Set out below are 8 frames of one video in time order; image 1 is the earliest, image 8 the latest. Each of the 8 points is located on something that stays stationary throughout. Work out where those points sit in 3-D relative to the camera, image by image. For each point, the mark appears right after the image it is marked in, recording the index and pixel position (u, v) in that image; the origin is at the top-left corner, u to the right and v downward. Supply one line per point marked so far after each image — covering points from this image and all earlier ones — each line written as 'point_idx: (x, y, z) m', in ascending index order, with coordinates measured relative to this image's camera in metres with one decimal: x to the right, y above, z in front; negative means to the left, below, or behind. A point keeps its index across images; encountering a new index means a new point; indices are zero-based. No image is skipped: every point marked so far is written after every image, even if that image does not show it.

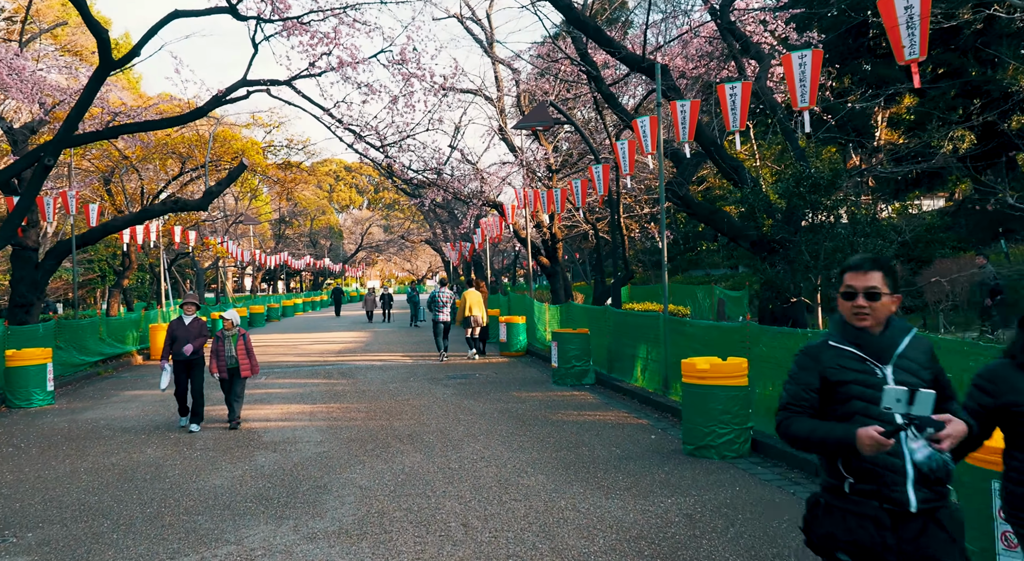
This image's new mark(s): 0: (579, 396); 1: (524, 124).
0: (+1.0, -1.7, +15.6) m
1: (+0.2, +2.9, +19.6) m
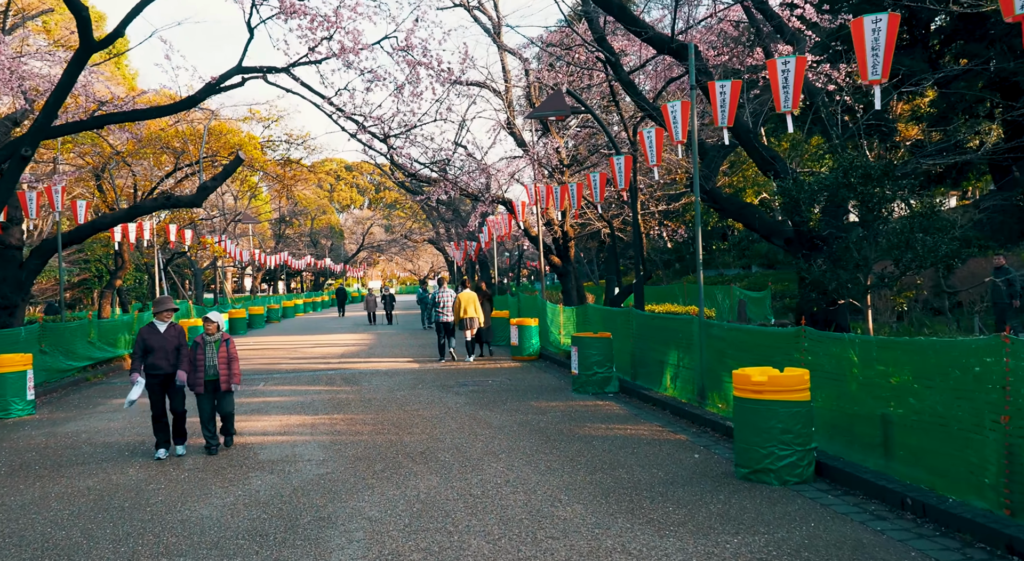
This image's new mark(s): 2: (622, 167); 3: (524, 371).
0: (+1.2, -1.7, +14.4) m
1: (+0.5, +2.9, +18.4) m
2: (+1.9, +1.9, +18.1) m
3: (+0.2, -1.7, +19.7) m
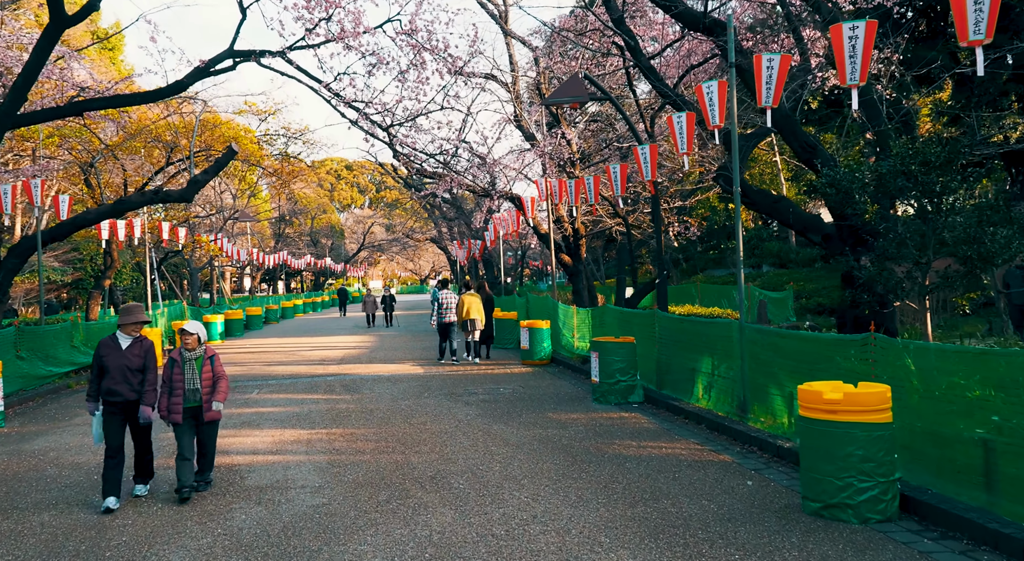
0: (+1.4, -1.7, +13.0) m
1: (+0.7, +2.9, +17.1) m
2: (+2.2, +1.9, +16.8) m
3: (+0.4, -1.7, +18.4) m
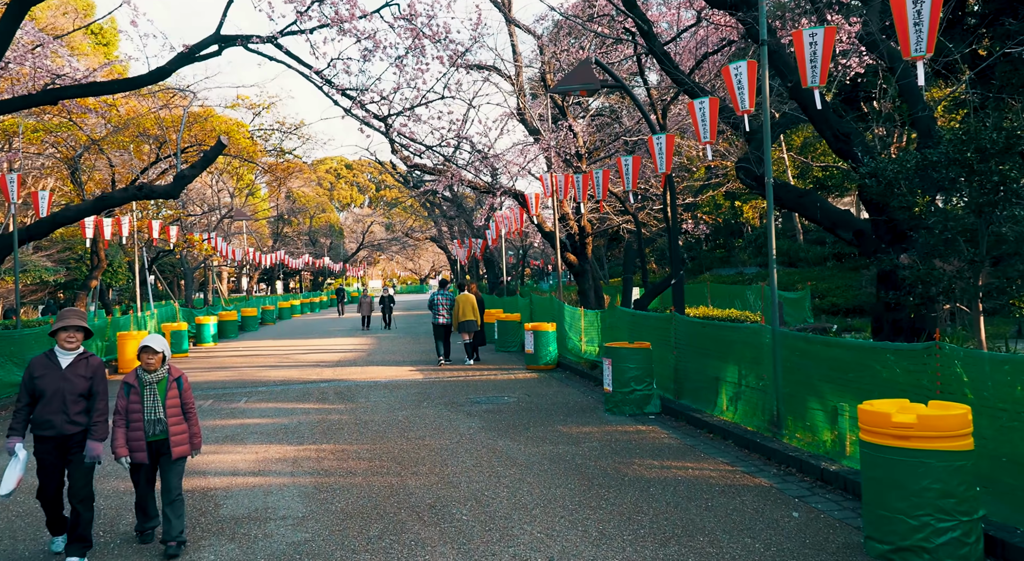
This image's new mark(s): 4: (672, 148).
0: (+1.5, -1.7, +11.9) m
1: (+0.7, +2.9, +15.9) m
2: (+2.2, +1.9, +15.6) m
3: (+0.5, -1.7, +17.2) m
4: (+2.4, +1.9, +15.6) m
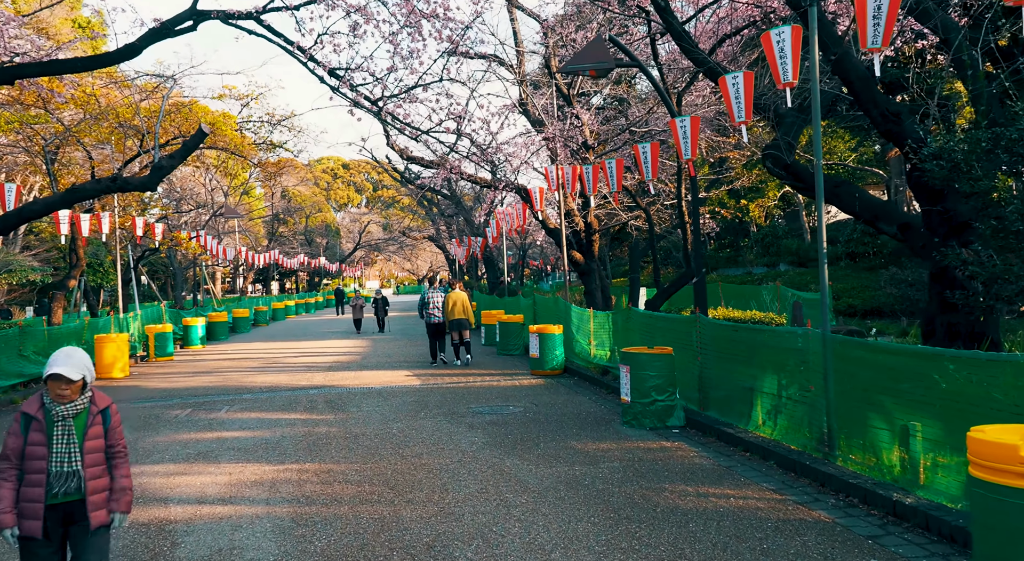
0: (+1.6, -1.7, +10.5) m
1: (+0.8, +2.9, +14.5) m
2: (+2.3, +2.0, +14.2) m
3: (+0.6, -1.7, +15.8) m
4: (+2.4, +2.0, +14.2) m
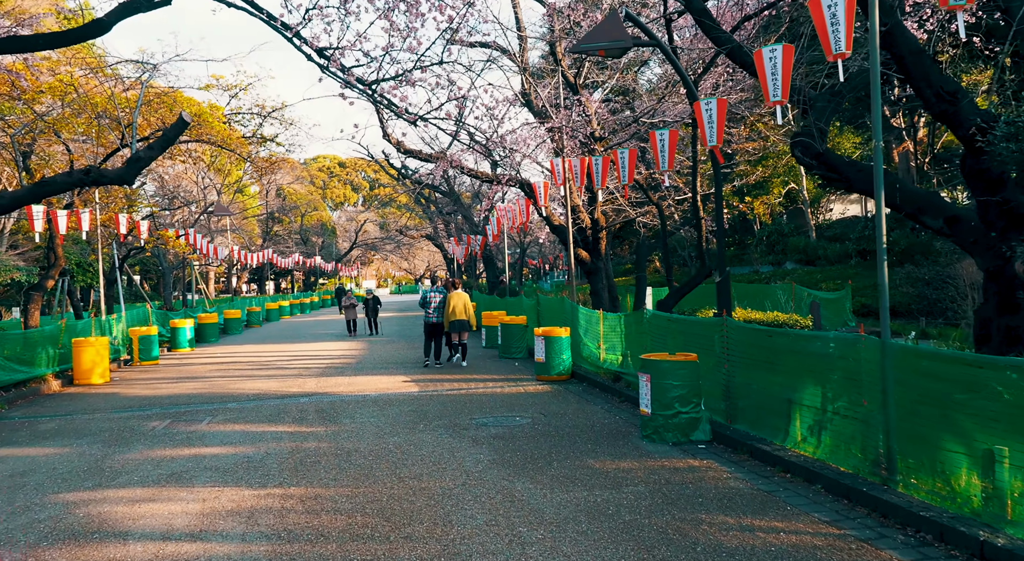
0: (+1.7, -1.7, +9.3) m
1: (+0.9, +2.9, +13.3) m
2: (+2.4, +2.0, +13.1) m
3: (+0.6, -1.6, +14.7) m
4: (+2.5, +2.0, +13.1) m
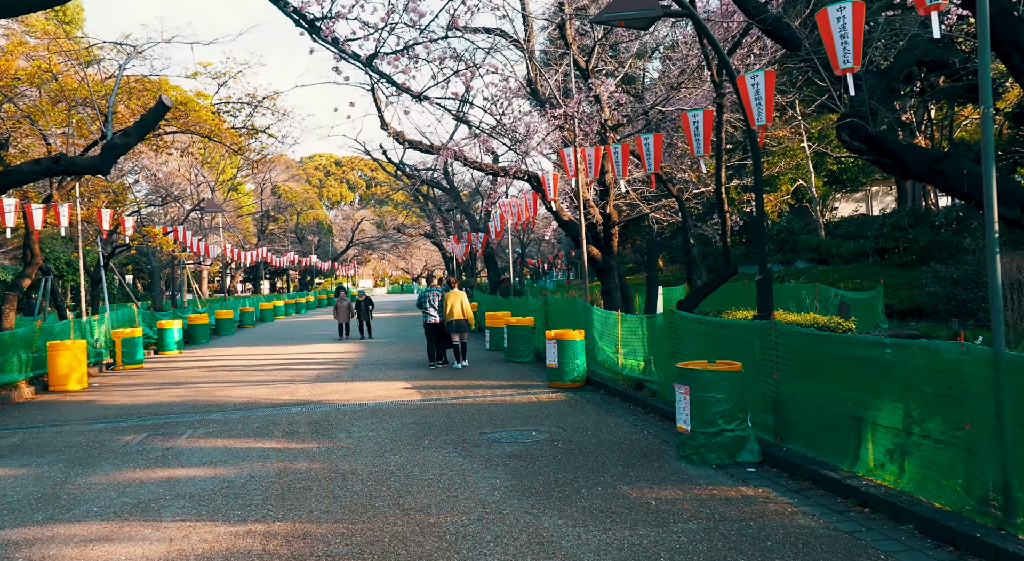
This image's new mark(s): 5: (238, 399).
0: (+1.9, -1.7, +7.9) m
1: (+1.1, +2.9, +11.9) m
2: (+2.6, +2.0, +11.6) m
3: (+0.8, -1.6, +13.2) m
4: (+2.7, +2.0, +11.6) m
5: (-4.3, -1.8, +16.8) m
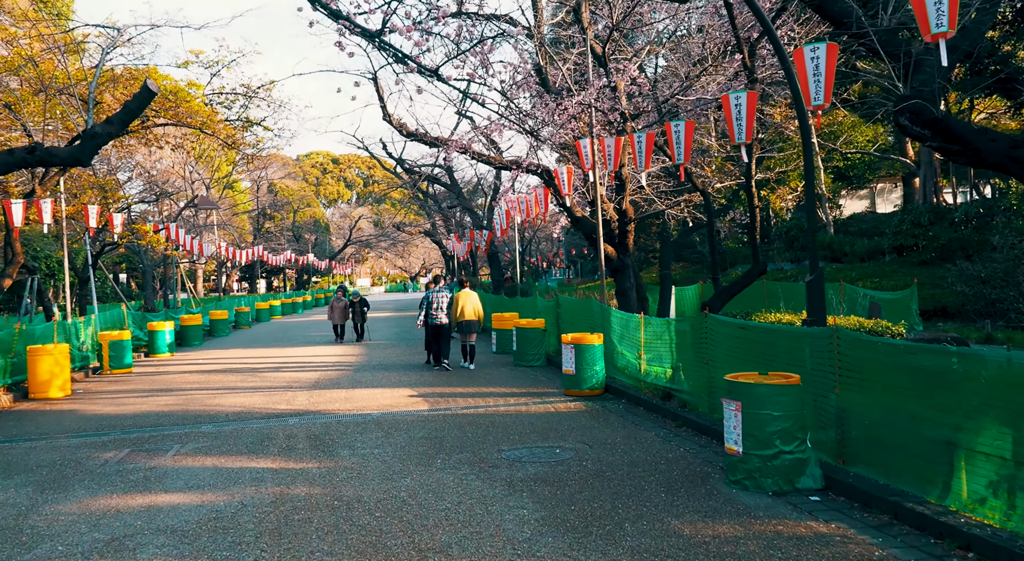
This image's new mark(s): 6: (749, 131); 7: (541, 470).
0: (+2.1, -1.7, +6.7) m
1: (+1.3, +2.9, +10.7) m
2: (+2.8, +2.0, +10.4) m
3: (+1.0, -1.6, +12.0) m
4: (+2.9, +2.0, +10.5) m
5: (-4.1, -1.9, +15.6) m
6: (+2.7, +1.8, +13.5) m
7: (+0.3, -1.7, +9.6) m
